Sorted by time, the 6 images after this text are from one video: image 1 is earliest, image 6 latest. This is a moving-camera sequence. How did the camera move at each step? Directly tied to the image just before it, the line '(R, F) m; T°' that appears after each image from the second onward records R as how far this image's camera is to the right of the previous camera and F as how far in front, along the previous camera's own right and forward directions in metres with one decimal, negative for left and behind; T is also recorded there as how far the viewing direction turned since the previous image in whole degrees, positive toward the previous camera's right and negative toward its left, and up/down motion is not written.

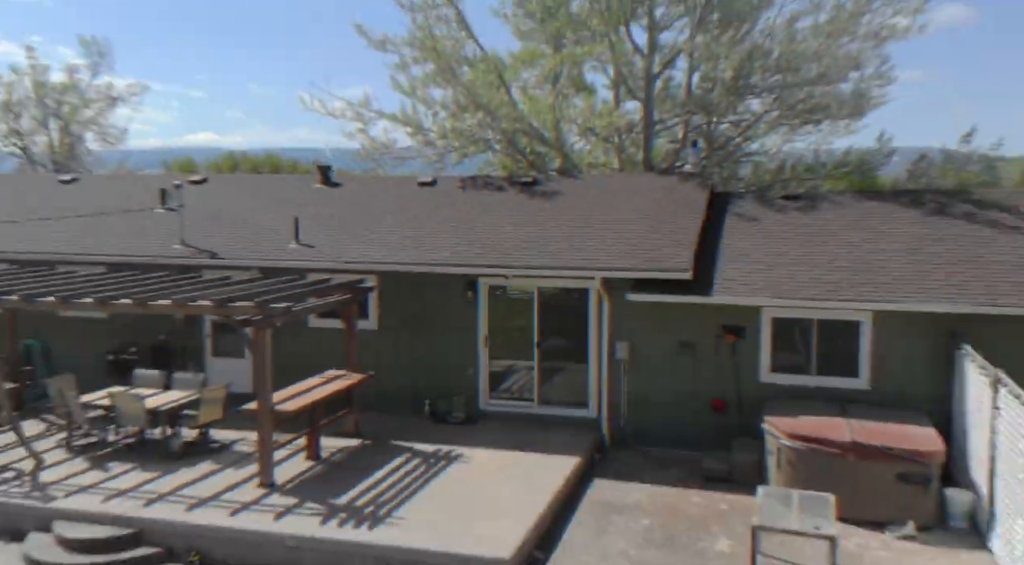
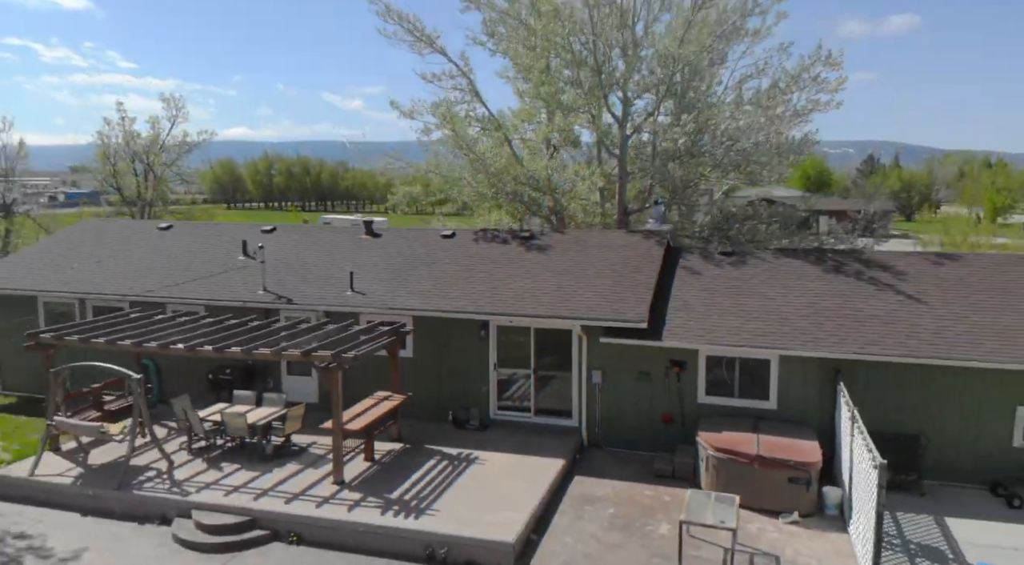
(-0.1, -0.7) m; +1°
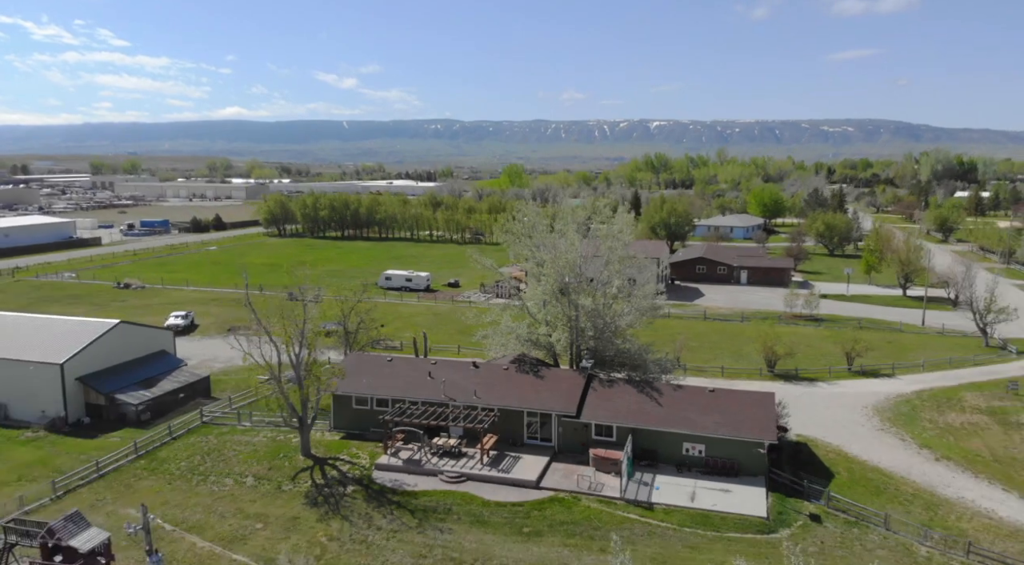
(-0.3, -6.2) m; 0°
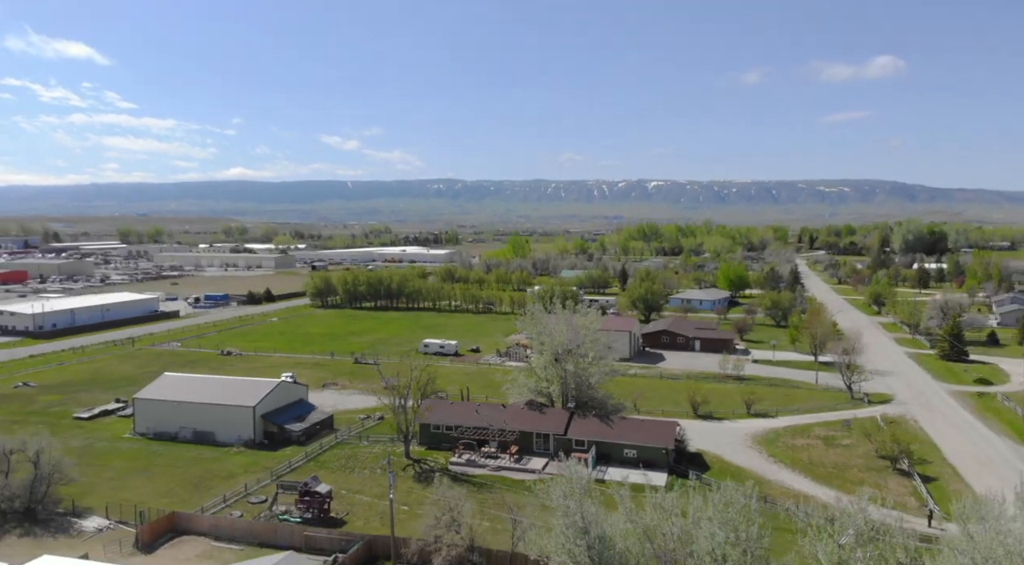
(-0.3, -7.2) m; 0°
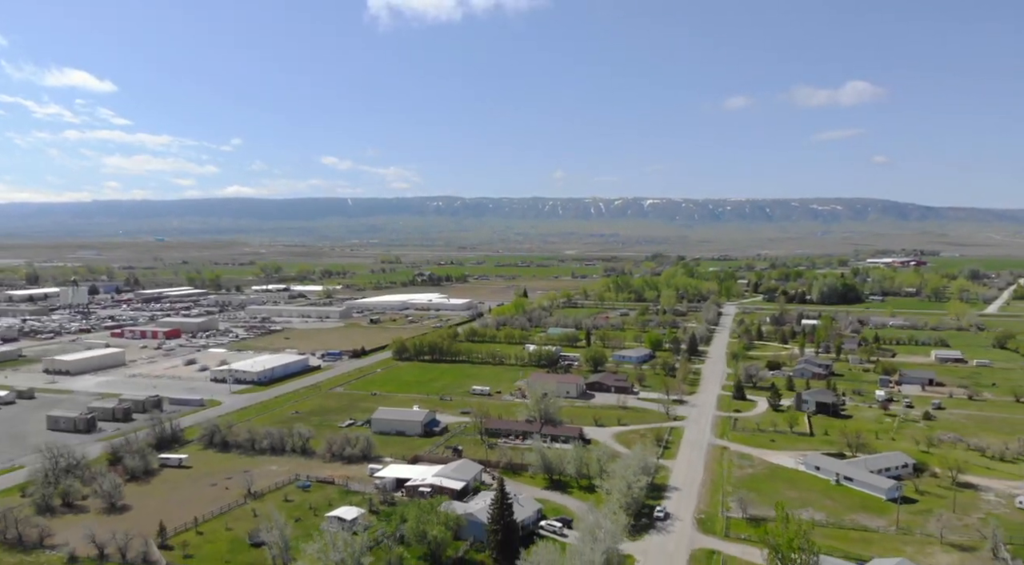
(-0.6, -29.2) m; 0°
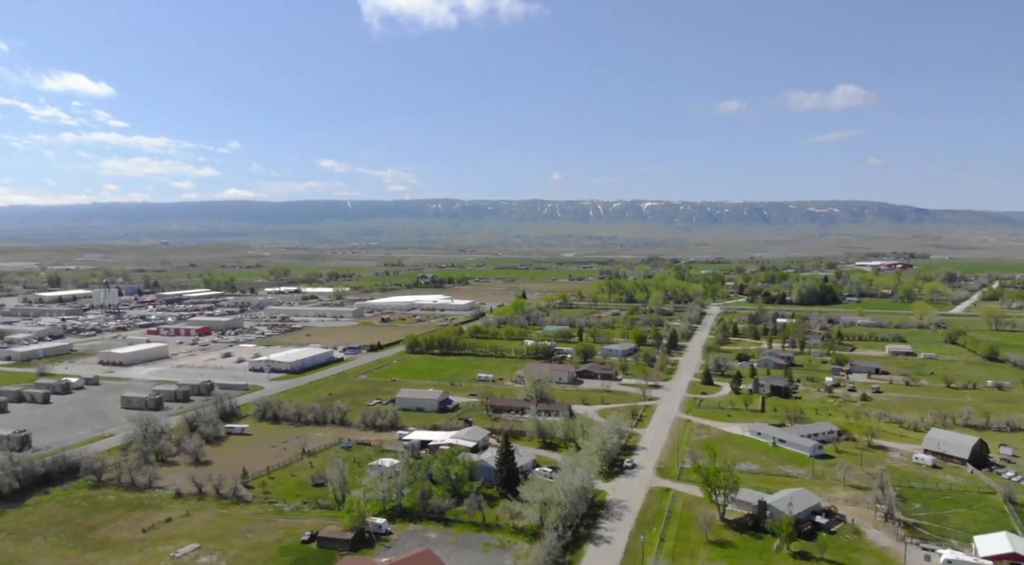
(-0.1, -9.6) m; 0°
